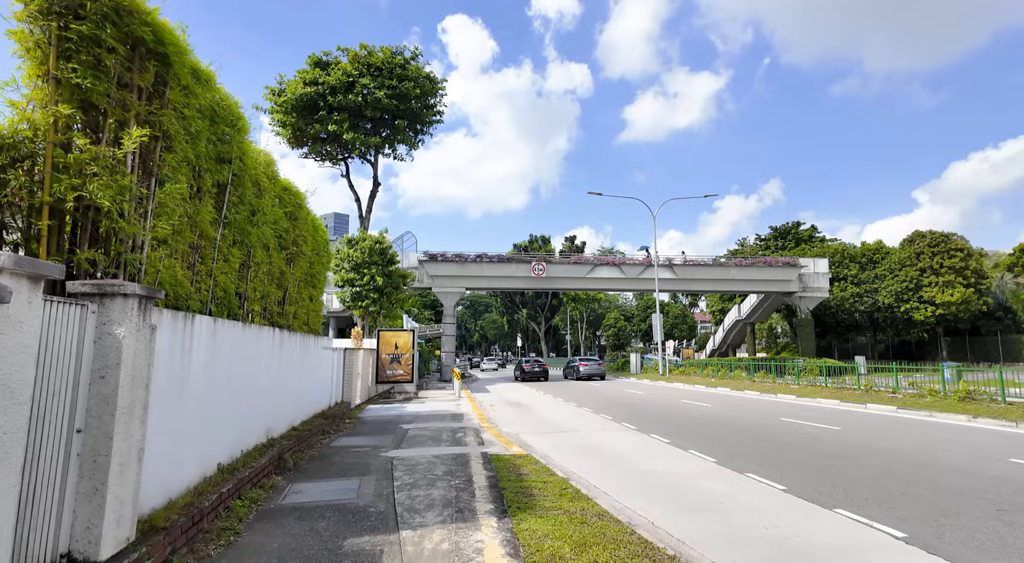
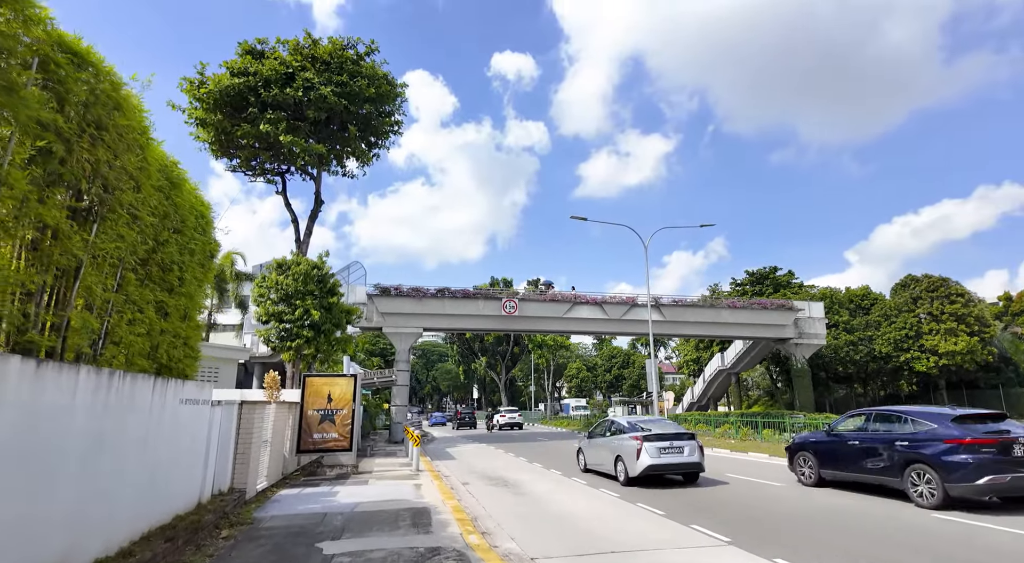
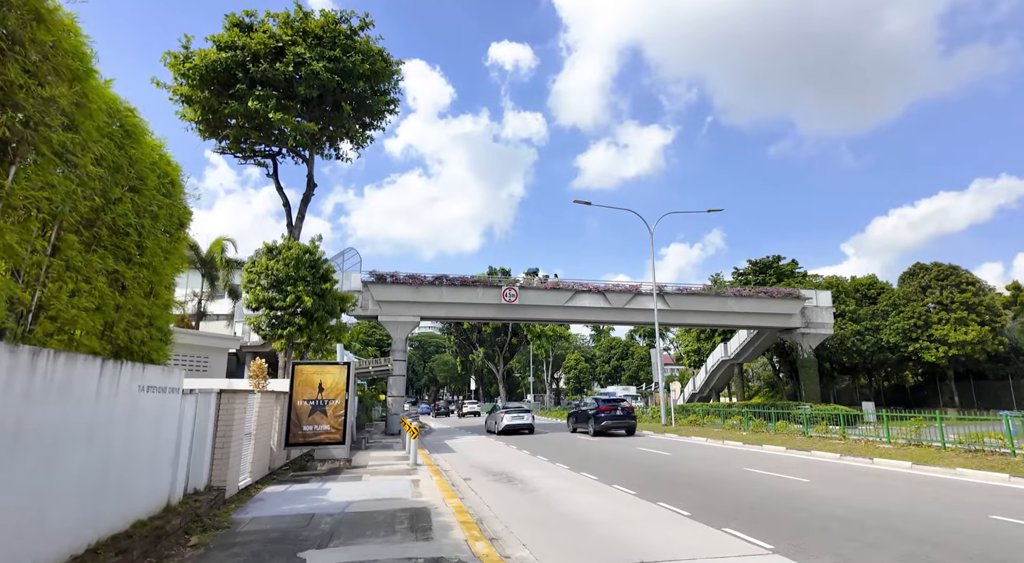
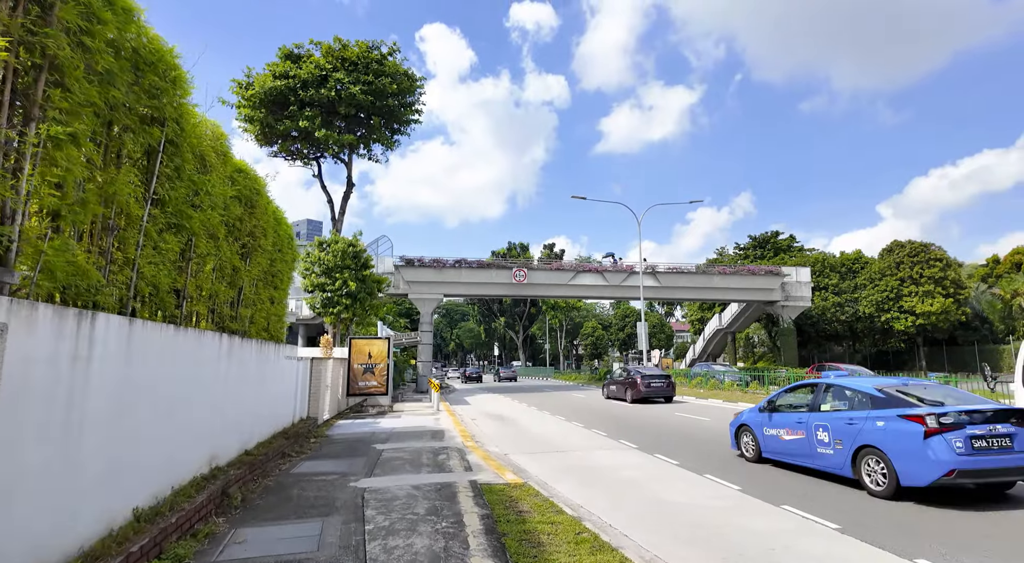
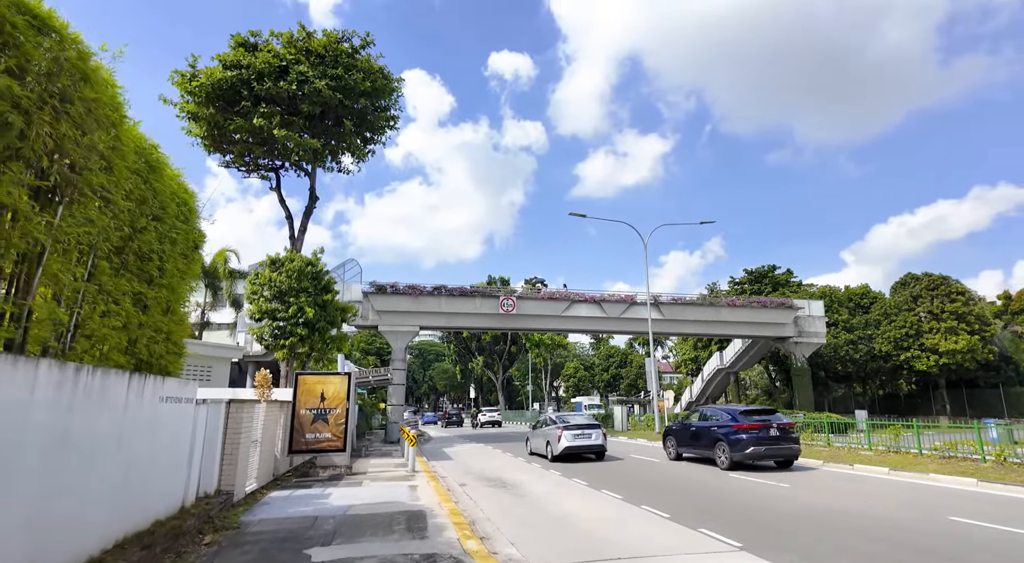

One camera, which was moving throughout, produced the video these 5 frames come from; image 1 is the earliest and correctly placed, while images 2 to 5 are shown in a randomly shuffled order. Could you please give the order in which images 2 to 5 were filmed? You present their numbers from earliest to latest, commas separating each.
4, 2, 5, 3
